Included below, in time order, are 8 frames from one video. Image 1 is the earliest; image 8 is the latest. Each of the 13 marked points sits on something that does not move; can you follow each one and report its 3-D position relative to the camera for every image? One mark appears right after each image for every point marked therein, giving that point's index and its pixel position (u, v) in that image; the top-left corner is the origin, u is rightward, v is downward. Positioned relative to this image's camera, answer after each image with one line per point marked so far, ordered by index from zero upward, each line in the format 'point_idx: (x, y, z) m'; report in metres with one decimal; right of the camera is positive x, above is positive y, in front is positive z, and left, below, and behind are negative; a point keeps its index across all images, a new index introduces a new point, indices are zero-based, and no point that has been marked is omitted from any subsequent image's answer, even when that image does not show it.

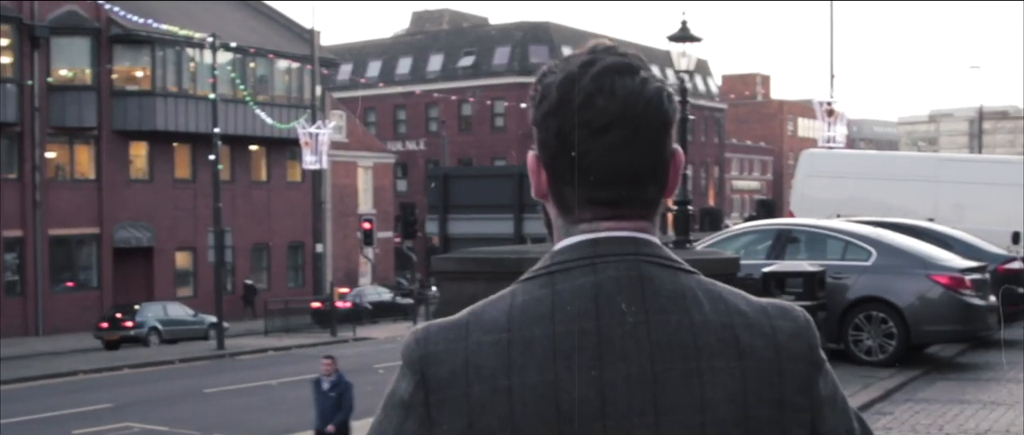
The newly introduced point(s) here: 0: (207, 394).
0: (-3.6, -2.1, +19.3) m
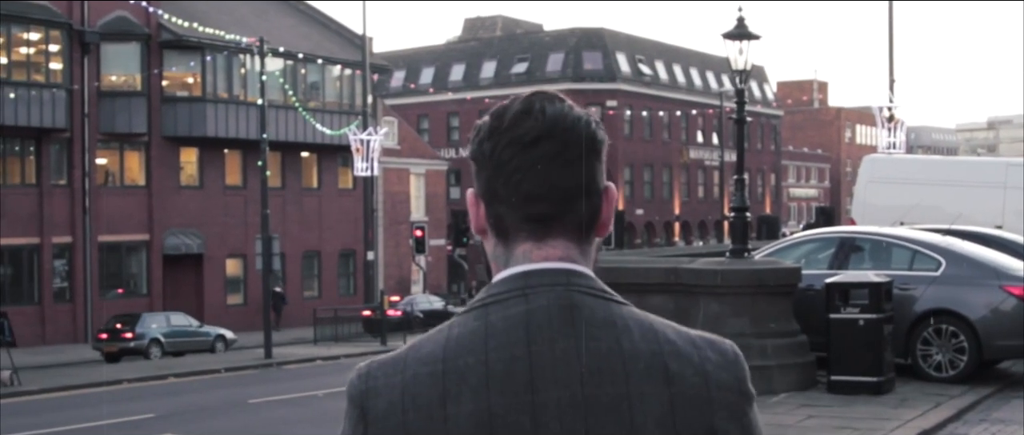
0: (-3.0, -2.1, +18.9) m
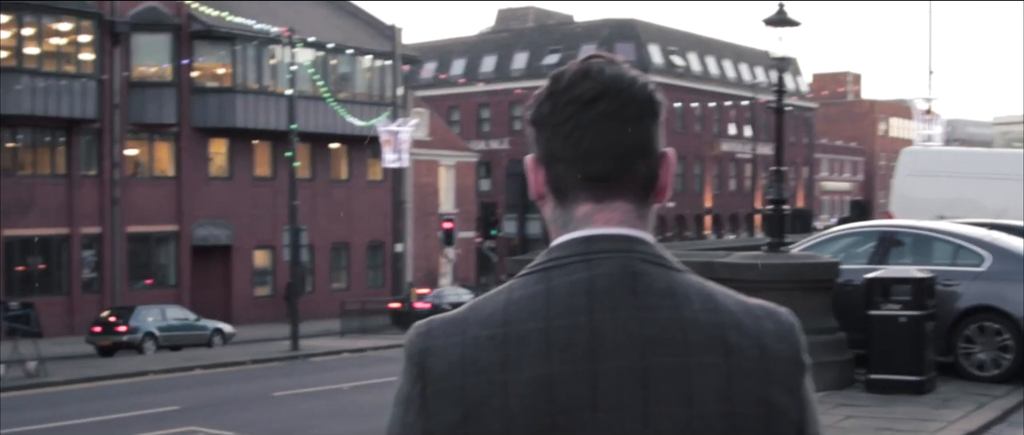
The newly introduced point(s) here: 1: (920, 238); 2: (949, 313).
0: (-2.7, -2.0, +18.6) m
1: (+2.9, -0.1, +11.6) m
2: (+3.0, -0.7, +11.3) m
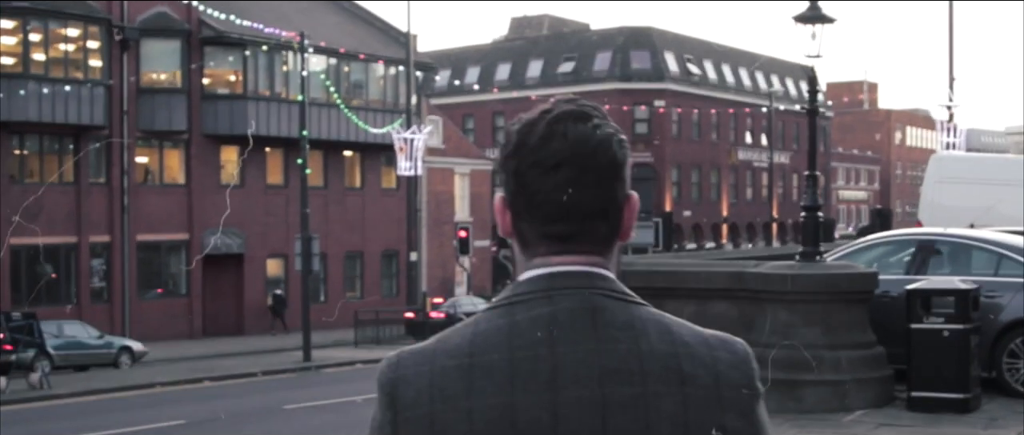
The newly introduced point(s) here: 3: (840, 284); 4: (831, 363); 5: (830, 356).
0: (-2.5, -2.1, +18.1) m
1: (+3.0, -0.2, +11.1) m
2: (+3.1, -0.7, +10.7) m
3: (+1.9, -0.4, +9.3) m
4: (+1.8, -0.8, +9.3) m
5: (+1.8, -0.8, +9.3) m
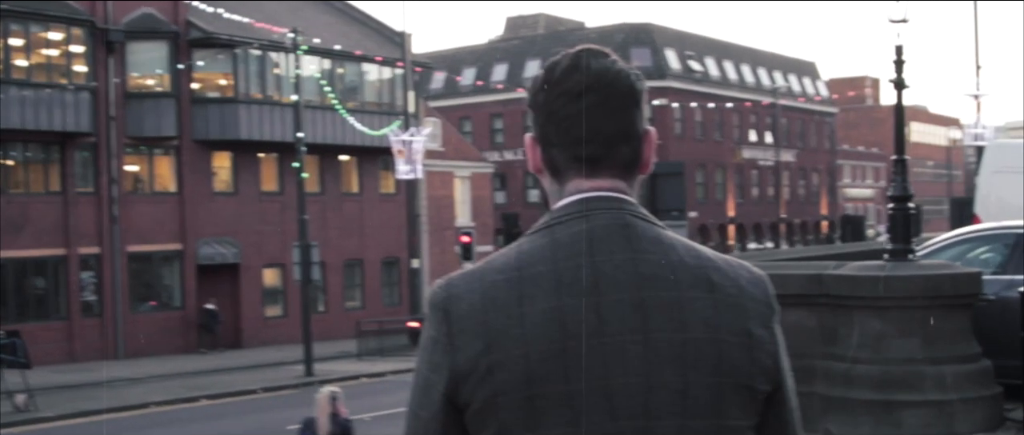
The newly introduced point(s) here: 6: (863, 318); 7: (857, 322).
0: (-2.3, -2.2, +16.7) m
1: (+3.2, -0.1, +9.7) m
2: (+3.3, -0.6, +9.3) m
3: (+2.1, -0.3, +8.0) m
4: (+2.1, -0.8, +7.9) m
5: (+2.0, -0.8, +7.9) m
6: (+1.8, -0.5, +8.2) m
7: (+1.7, -0.5, +8.2) m
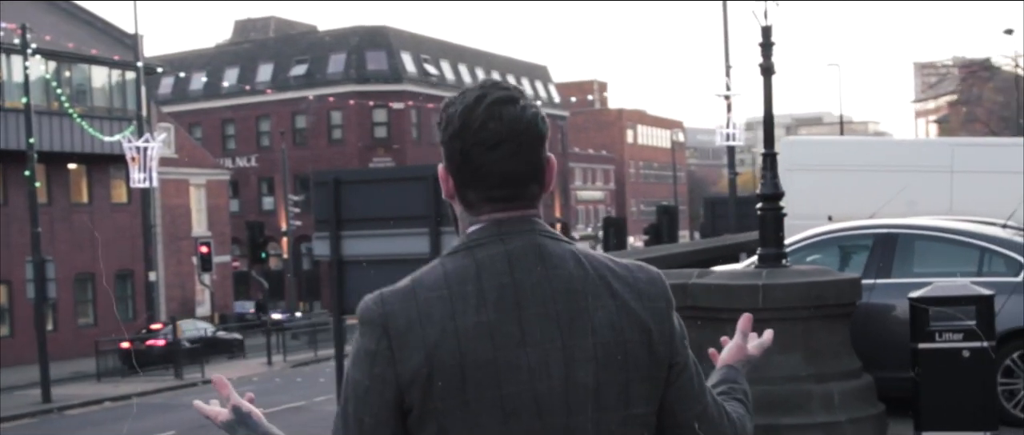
0: (-4.3, -2.3, +15.1) m
1: (+2.2, -0.1, +9.1) m
2: (+2.4, -0.6, +8.7) m
3: (+1.4, -0.3, +7.2) m
4: (+1.3, -0.8, +7.2) m
5: (+1.3, -0.8, +7.2) m
6: (+1.0, -0.5, +7.4) m
7: (+1.0, -0.5, +7.4) m
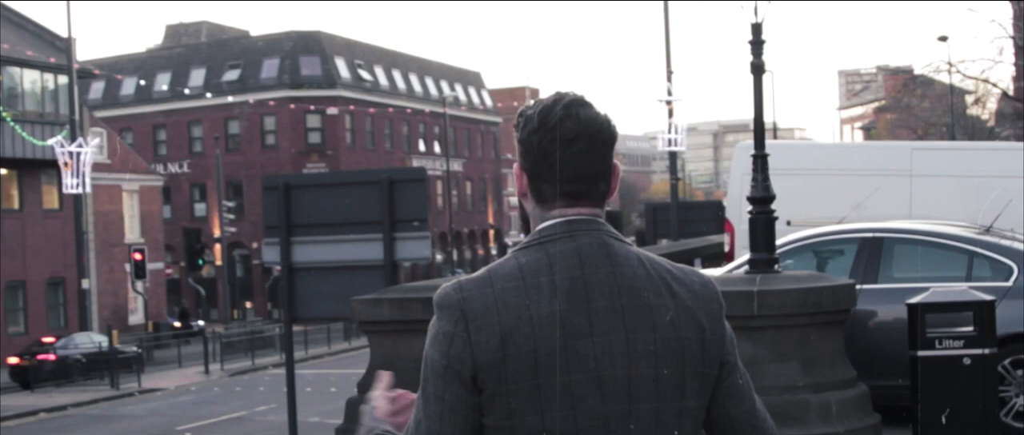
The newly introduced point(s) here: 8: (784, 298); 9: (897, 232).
0: (-4.7, -2.4, +14.5) m
1: (+2.1, -0.2, +8.9) m
2: (+2.3, -0.7, +8.5) m
3: (+1.3, -0.4, +6.9) m
4: (+1.3, -0.8, +6.9) m
5: (+1.3, -0.8, +6.9) m
6: (+0.9, -0.5, +7.1) m
7: (+0.9, -0.5, +7.1) m
8: (+1.2, -0.3, +6.9) m
9: (+2.0, -0.1, +8.9) m
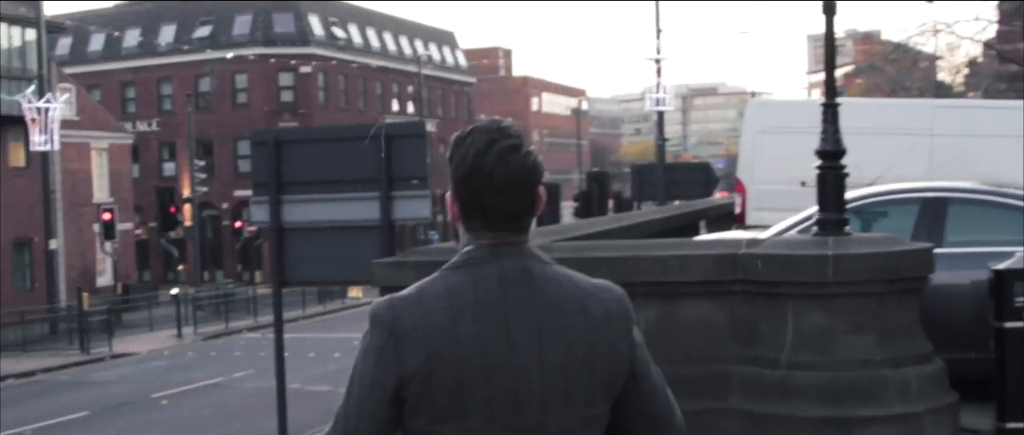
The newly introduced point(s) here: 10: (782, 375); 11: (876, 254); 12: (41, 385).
0: (-4.7, -2.0, +13.8) m
1: (+2.2, +0.1, +8.2) m
2: (+2.4, -0.5, +7.8) m
3: (+1.5, -0.2, +6.2) m
4: (+1.5, -0.6, +6.2) m
5: (+1.4, -0.6, +6.2) m
6: (+1.1, -0.4, +6.4) m
7: (+1.1, -0.4, +6.4) m
8: (+1.3, -0.2, +6.2) m
9: (+2.2, +0.1, +8.2) m
10: (+1.0, -0.6, +6.4) m
11: (+1.4, -0.1, +6.2) m
12: (-5.7, -2.0, +19.9) m
